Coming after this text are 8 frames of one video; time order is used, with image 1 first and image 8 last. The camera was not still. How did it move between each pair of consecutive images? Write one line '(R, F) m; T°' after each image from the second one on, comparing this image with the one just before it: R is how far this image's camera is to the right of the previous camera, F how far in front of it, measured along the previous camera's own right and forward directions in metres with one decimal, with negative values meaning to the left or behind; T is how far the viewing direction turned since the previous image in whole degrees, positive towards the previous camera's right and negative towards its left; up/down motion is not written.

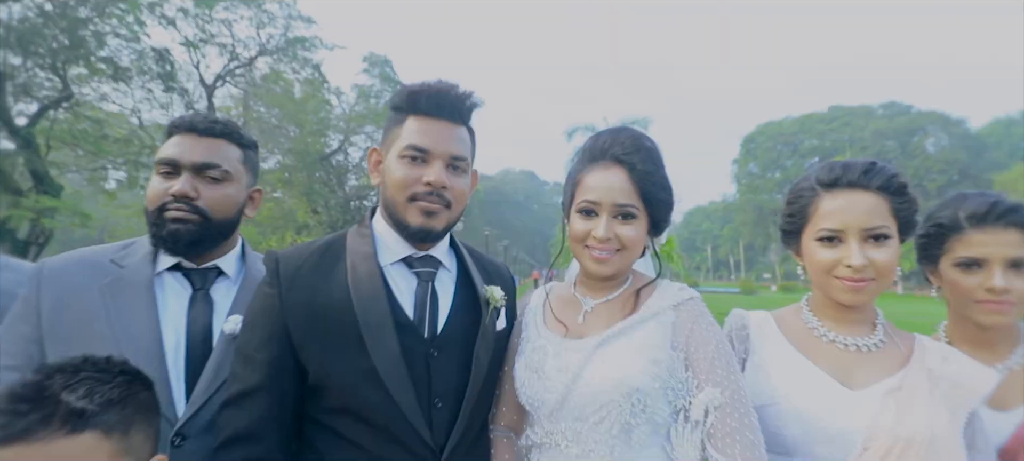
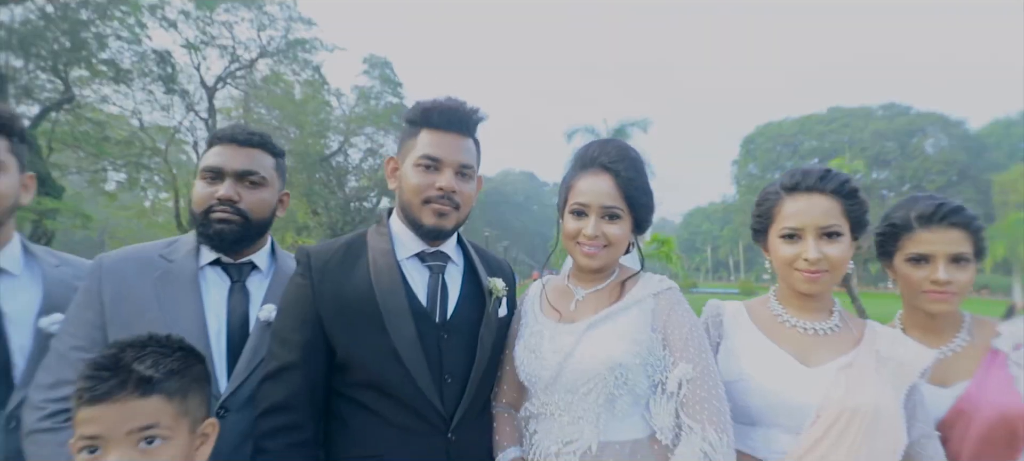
(0.0, -0.2) m; 0°
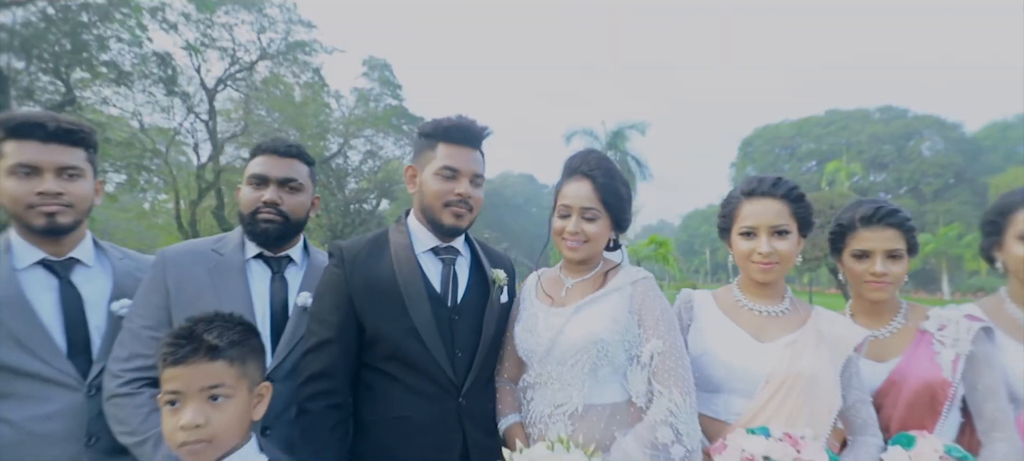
(0.0, -0.3) m; 0°
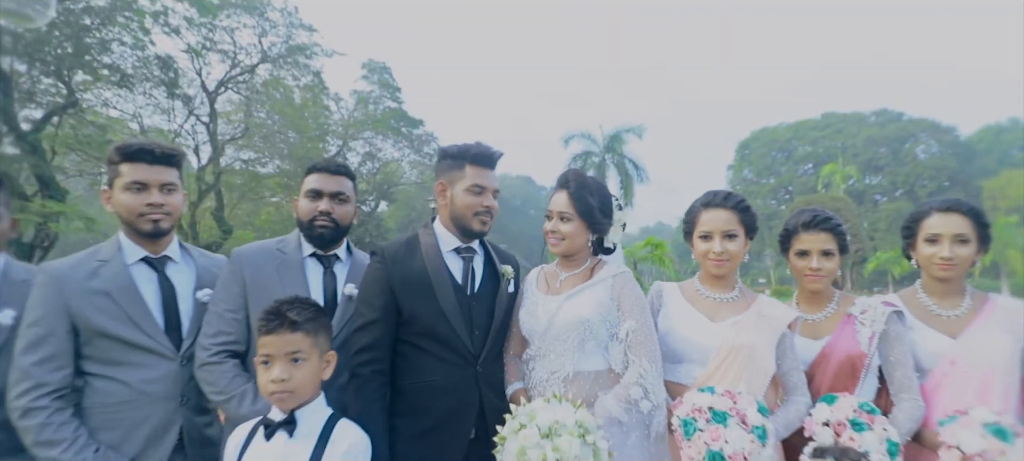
(0.0, -0.5) m; 0°
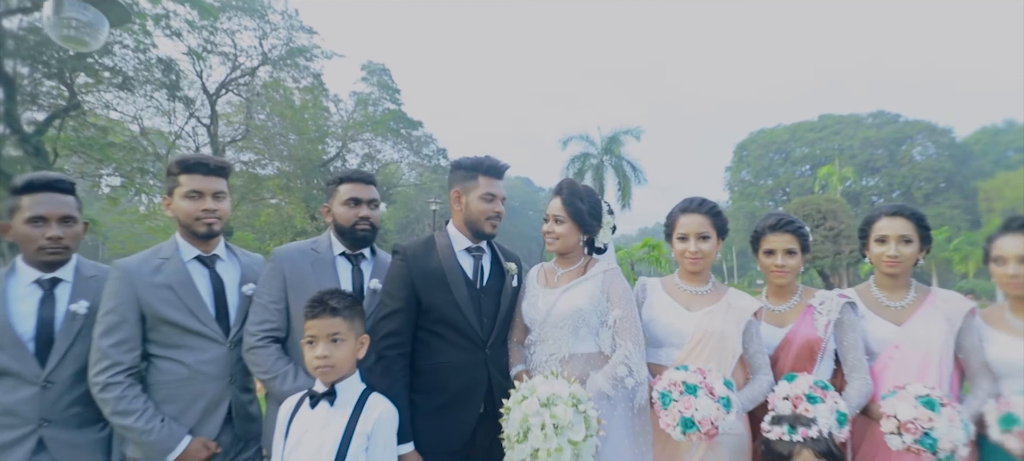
(0.0, -0.4) m; 0°
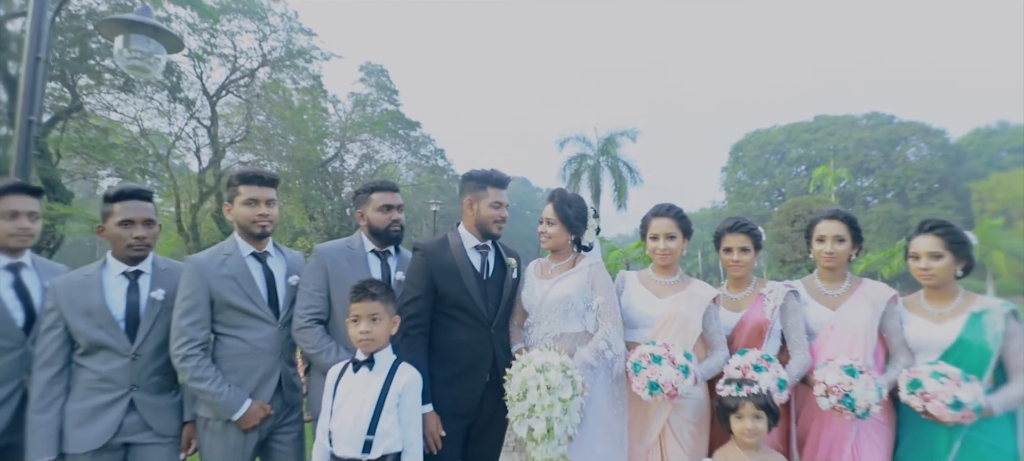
(0.0, -0.6) m; 0°
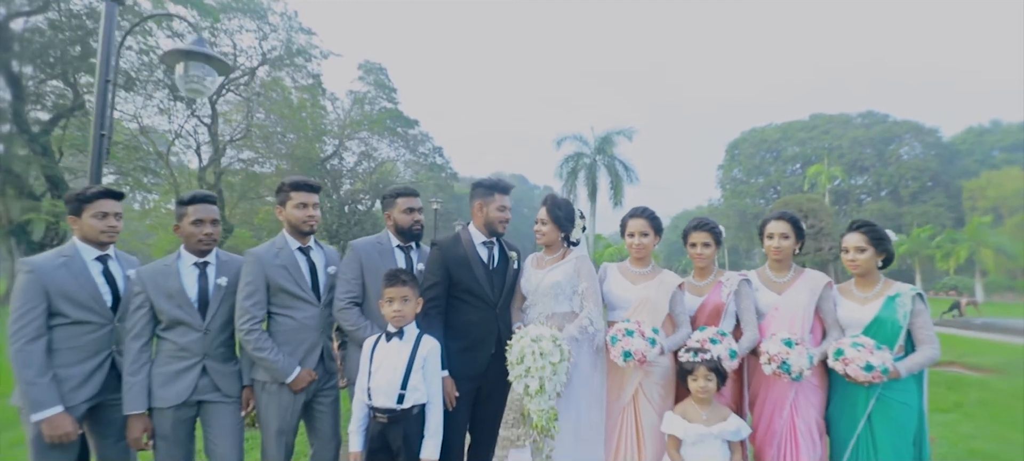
(0.0, -0.7) m; 0°
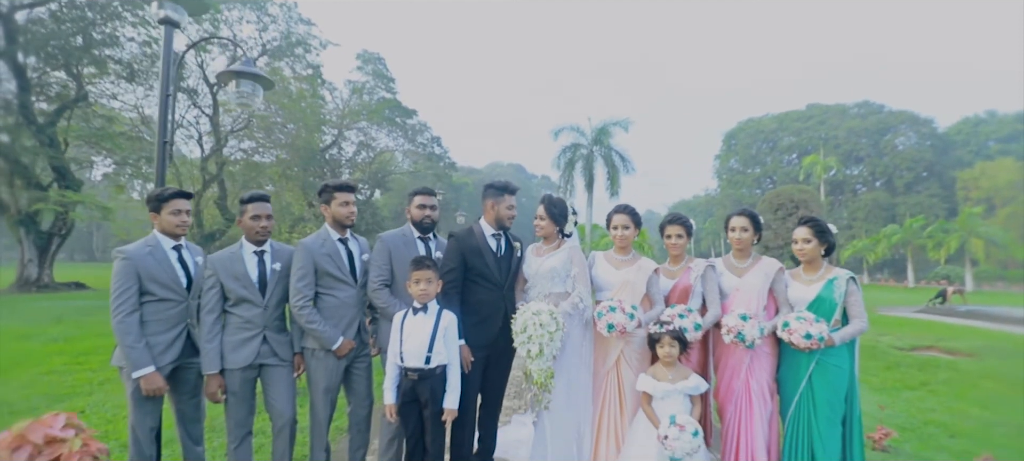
(-0.1, -0.8) m; 0°
